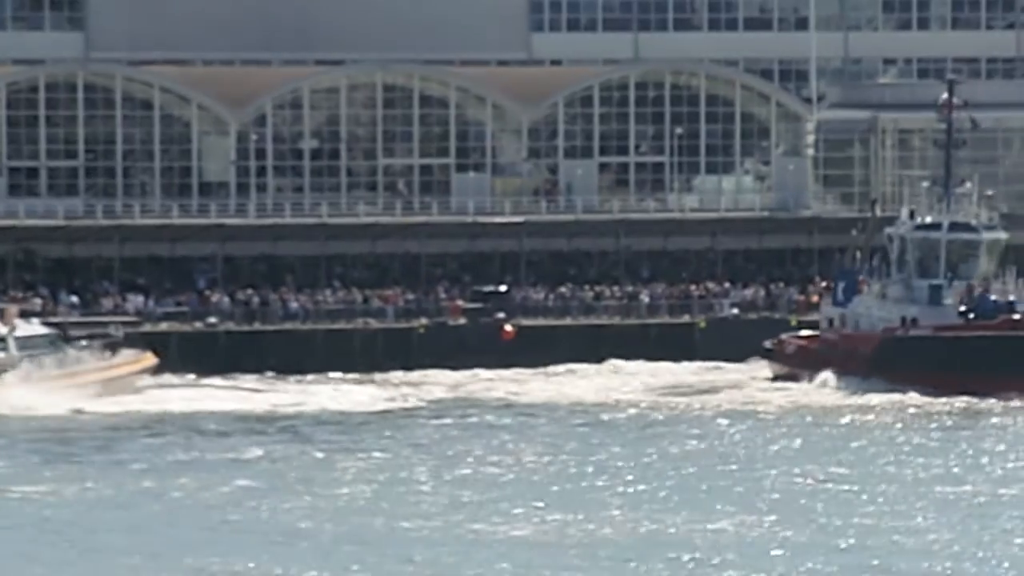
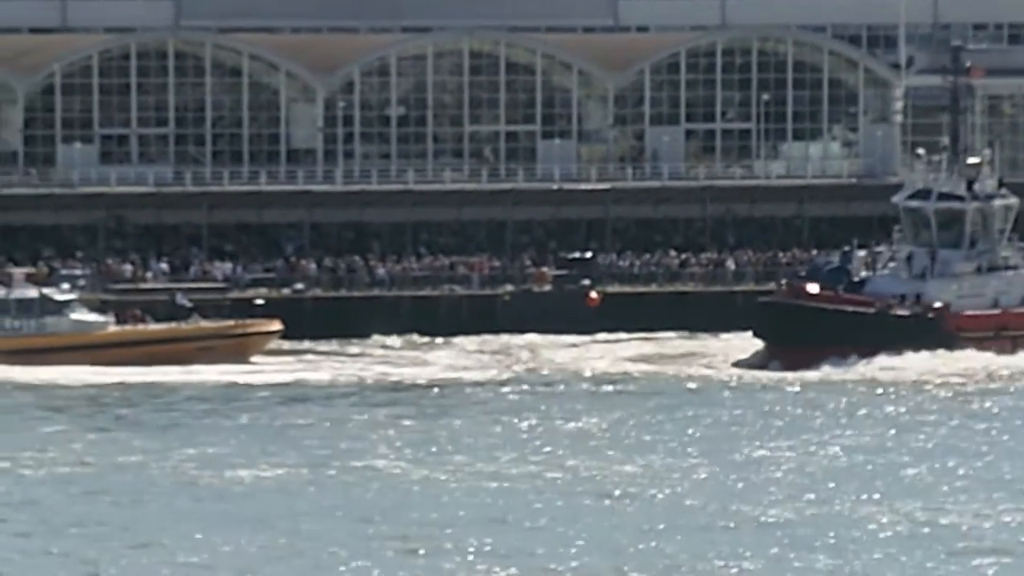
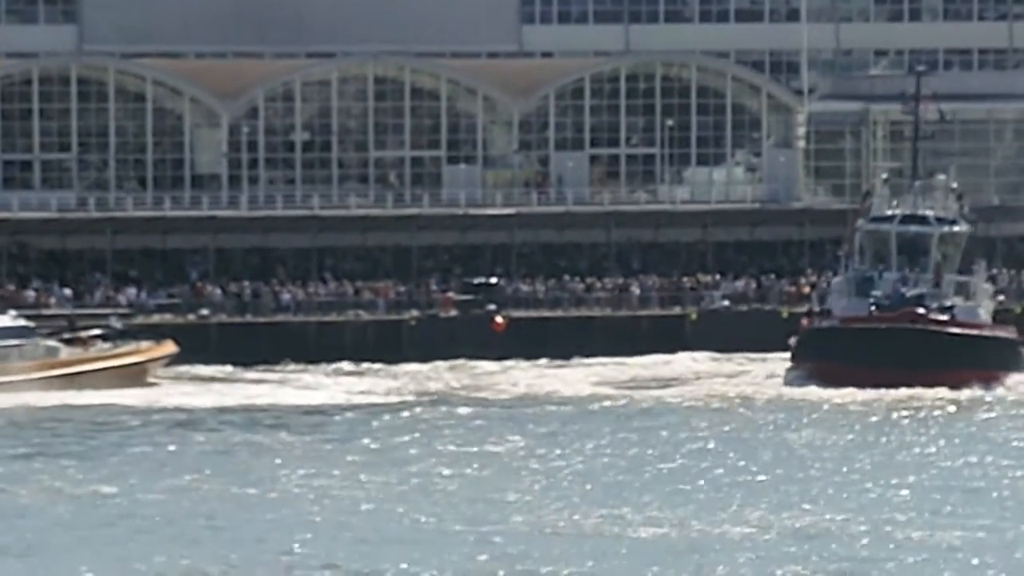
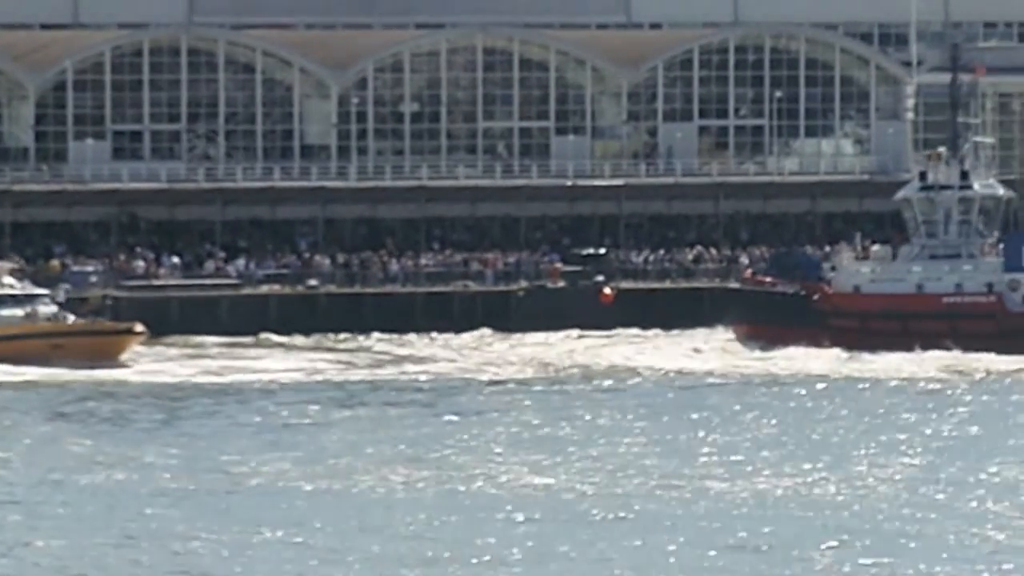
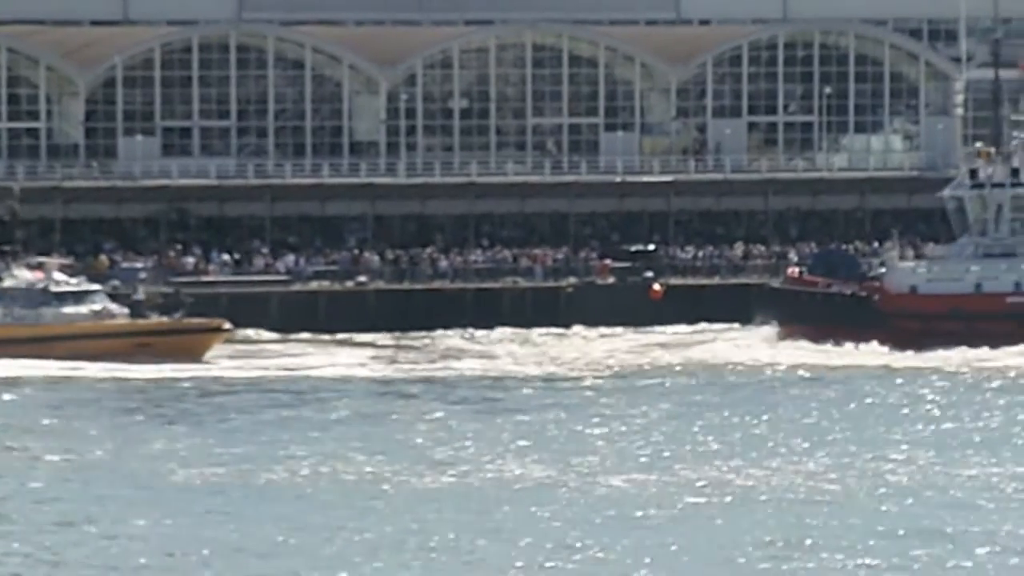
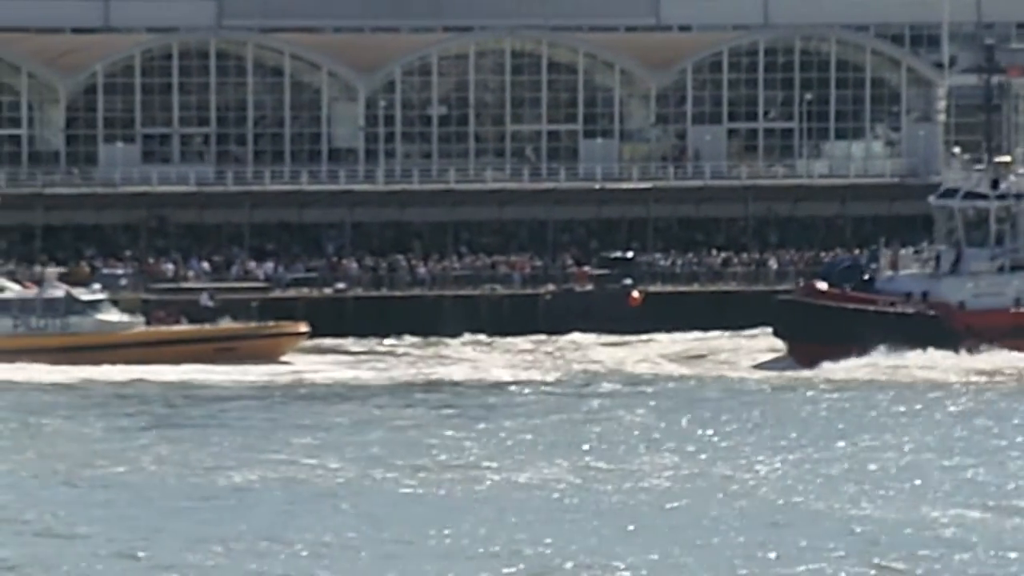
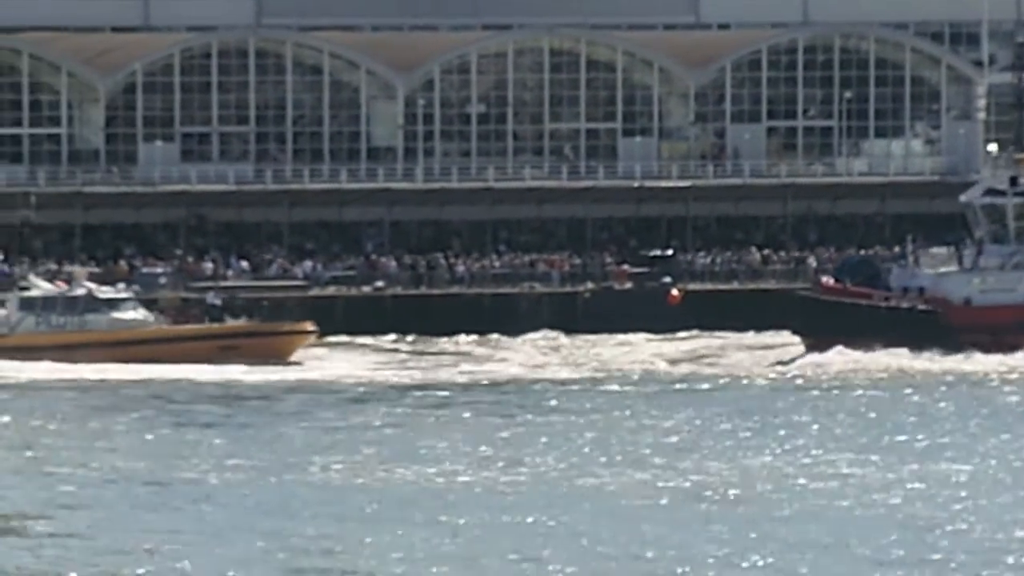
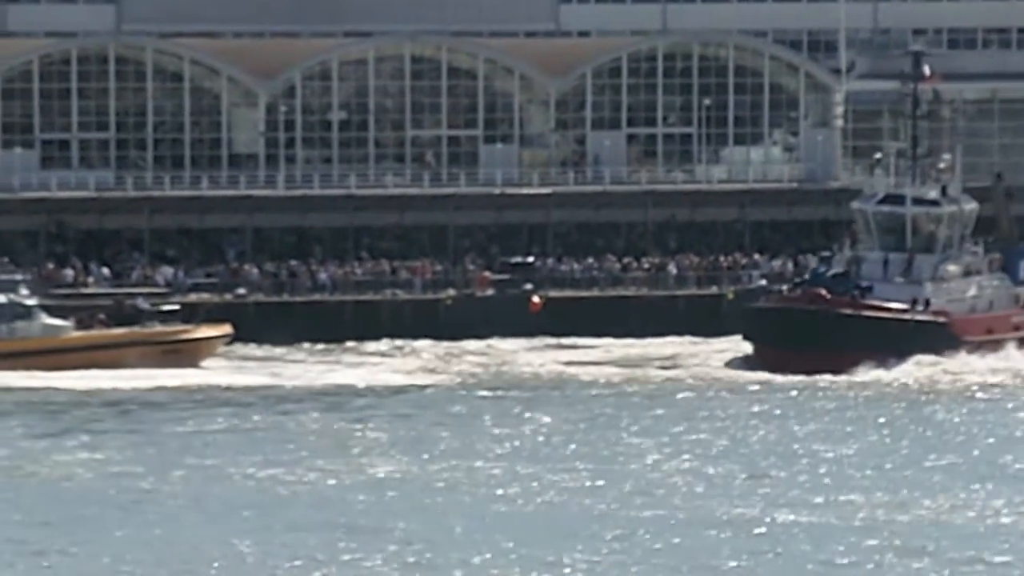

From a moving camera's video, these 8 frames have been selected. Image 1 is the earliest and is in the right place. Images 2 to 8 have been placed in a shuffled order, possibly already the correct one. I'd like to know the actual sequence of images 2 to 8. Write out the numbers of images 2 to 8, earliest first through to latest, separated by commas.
3, 8, 2, 6, 7, 5, 4
